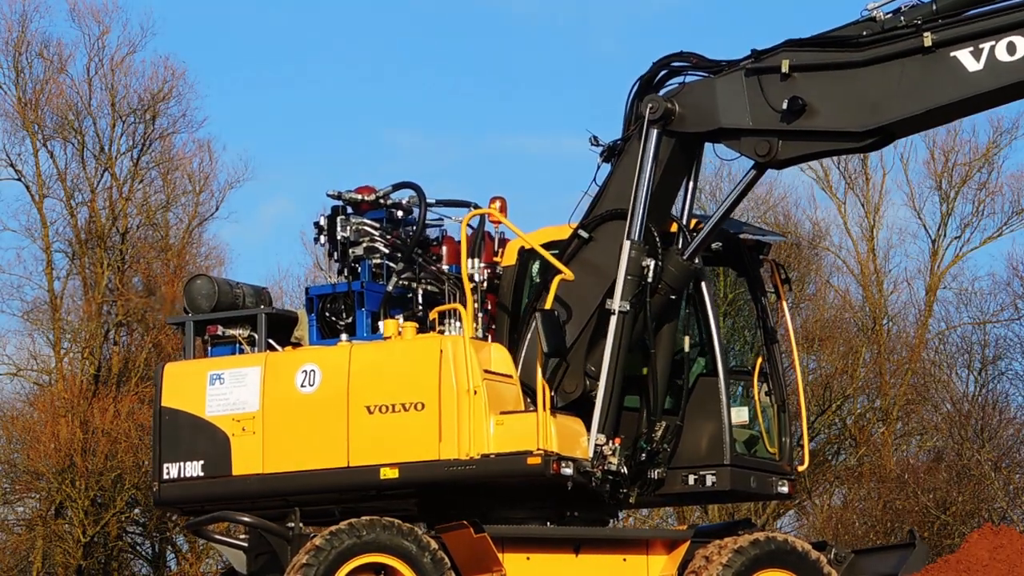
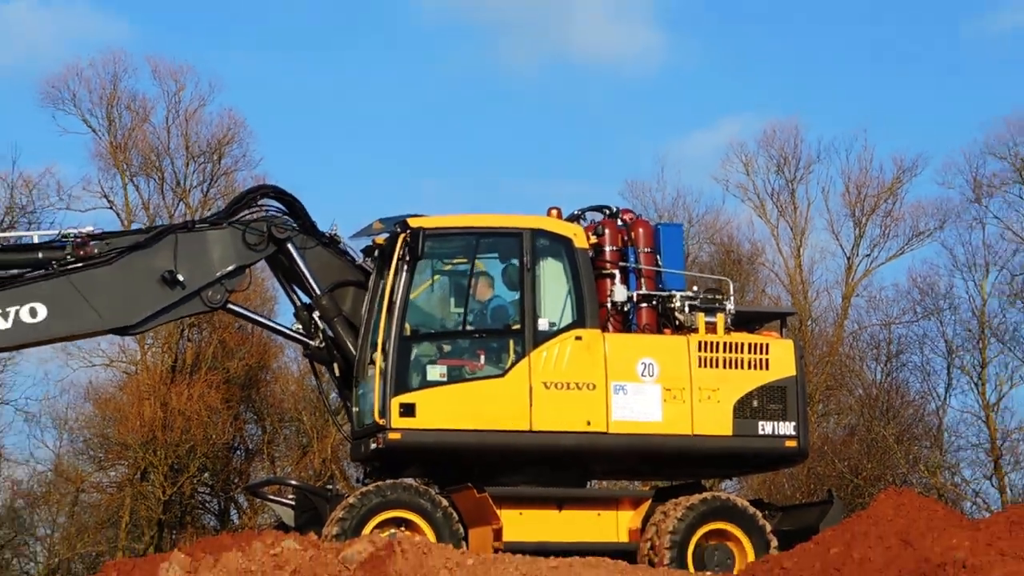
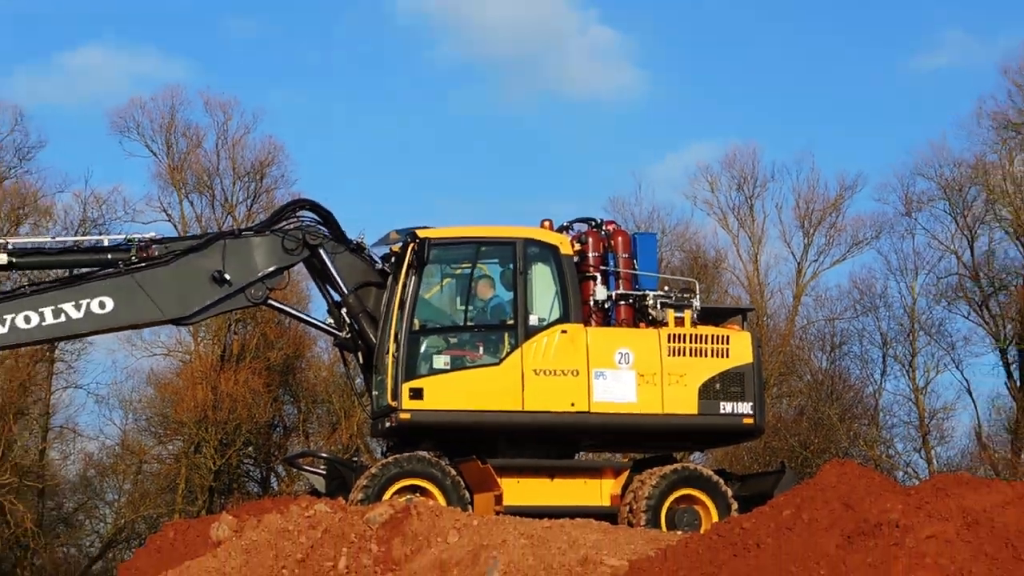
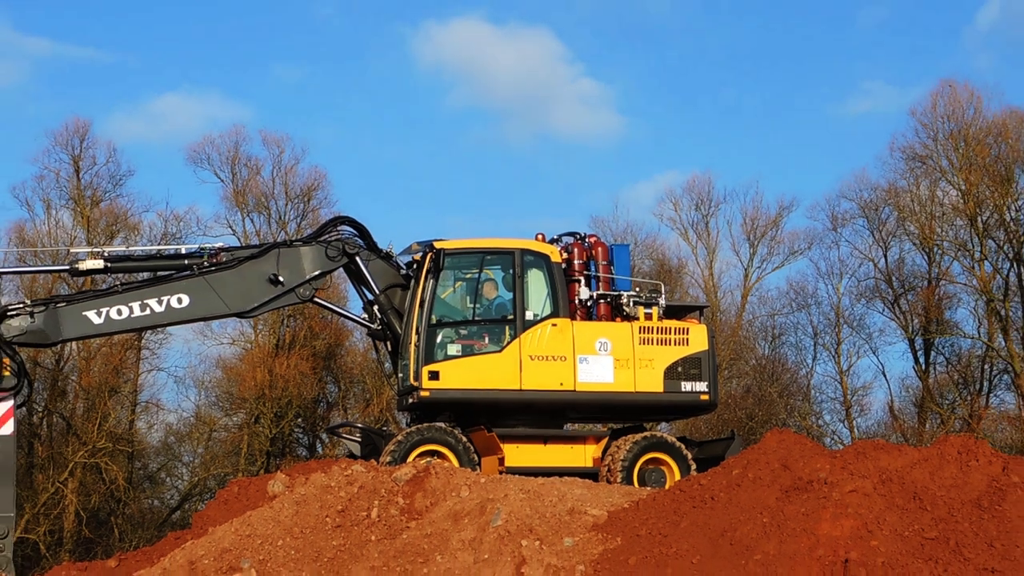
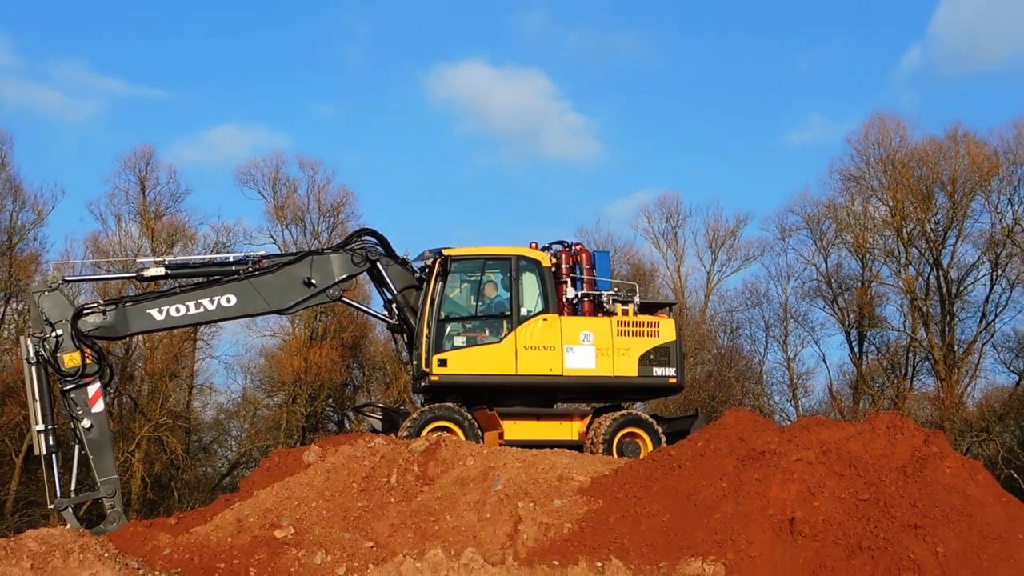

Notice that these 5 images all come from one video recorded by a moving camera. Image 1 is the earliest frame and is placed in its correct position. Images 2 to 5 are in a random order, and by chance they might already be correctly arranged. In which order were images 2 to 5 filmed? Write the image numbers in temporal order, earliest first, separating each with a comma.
2, 3, 4, 5
